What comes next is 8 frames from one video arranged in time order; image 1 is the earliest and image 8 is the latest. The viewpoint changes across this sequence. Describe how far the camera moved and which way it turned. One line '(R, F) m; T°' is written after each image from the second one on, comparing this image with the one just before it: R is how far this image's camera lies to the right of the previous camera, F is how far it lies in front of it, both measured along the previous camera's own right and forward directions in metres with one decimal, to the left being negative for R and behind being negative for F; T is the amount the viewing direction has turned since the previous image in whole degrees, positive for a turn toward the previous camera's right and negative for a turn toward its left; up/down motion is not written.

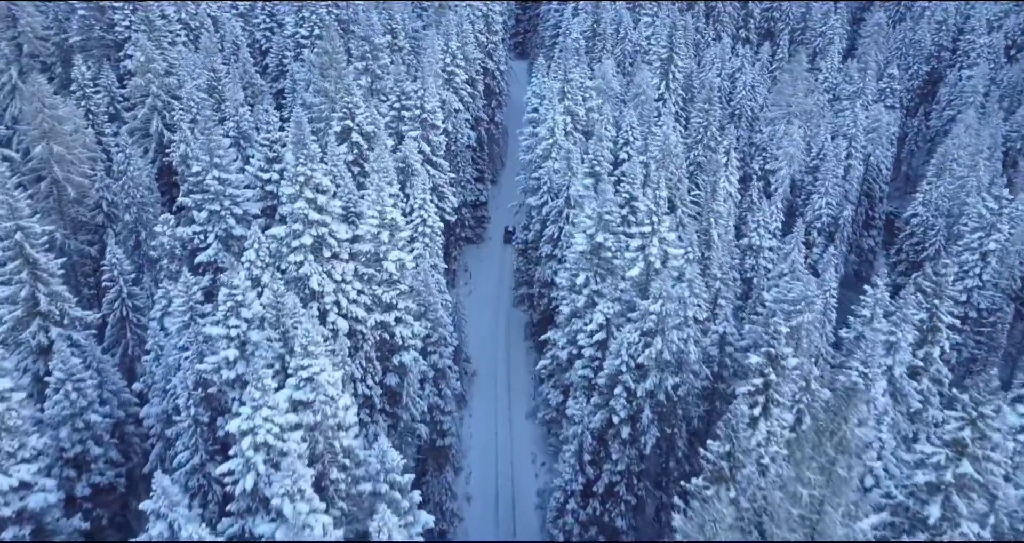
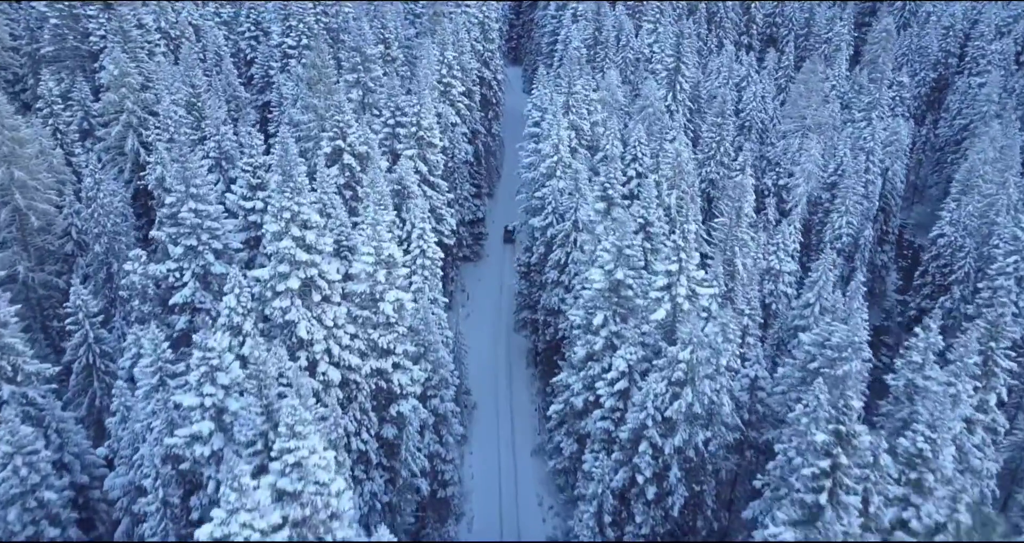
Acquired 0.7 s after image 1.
(-0.7, +2.7) m; +1°
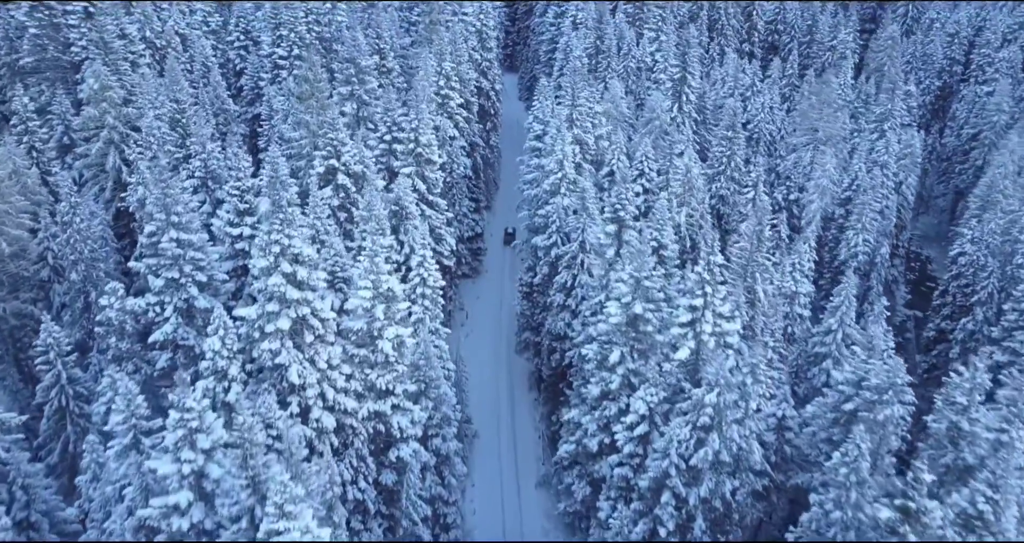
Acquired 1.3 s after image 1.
(-0.5, +1.9) m; +1°
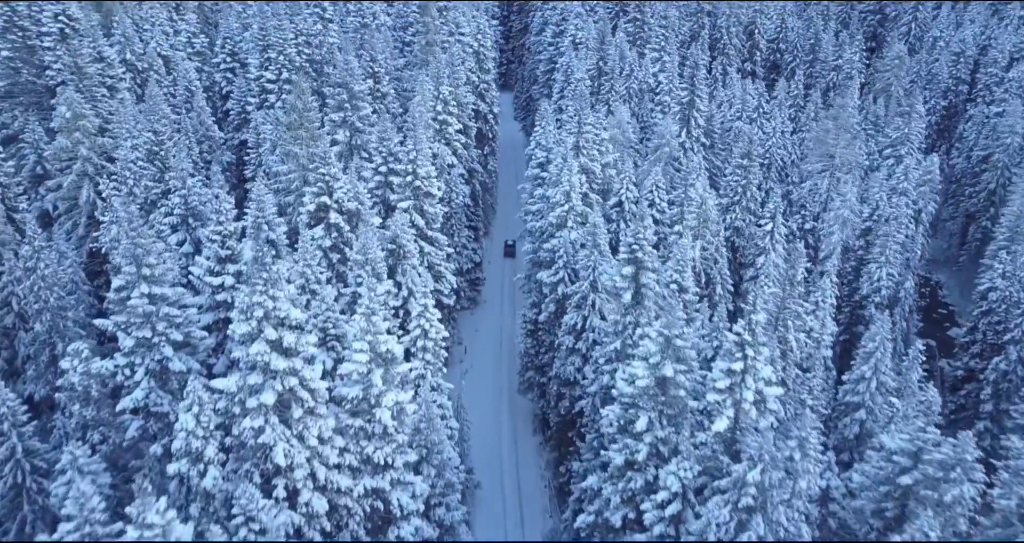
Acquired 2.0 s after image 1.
(-0.7, +2.5) m; +1°
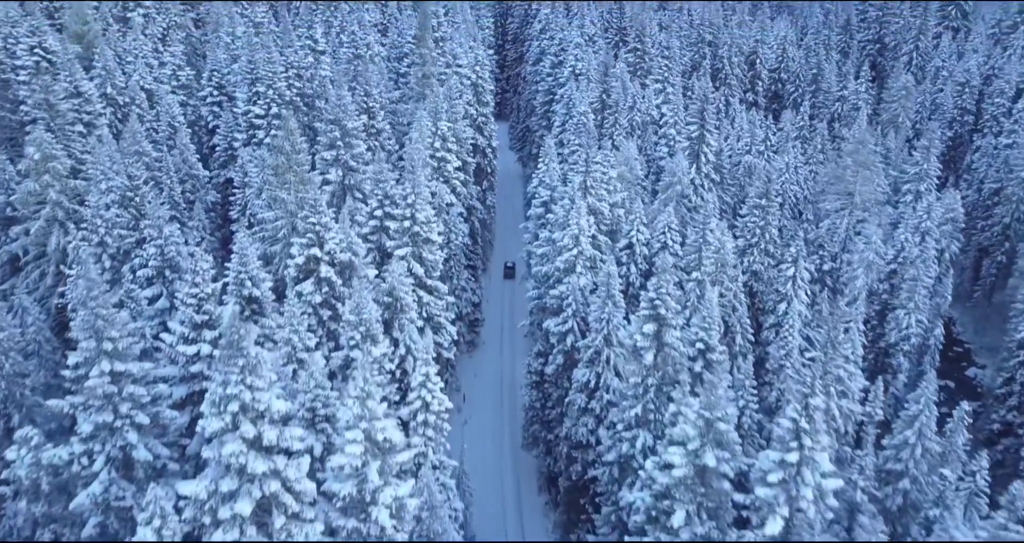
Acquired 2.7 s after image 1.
(-0.6, +2.6) m; +1°
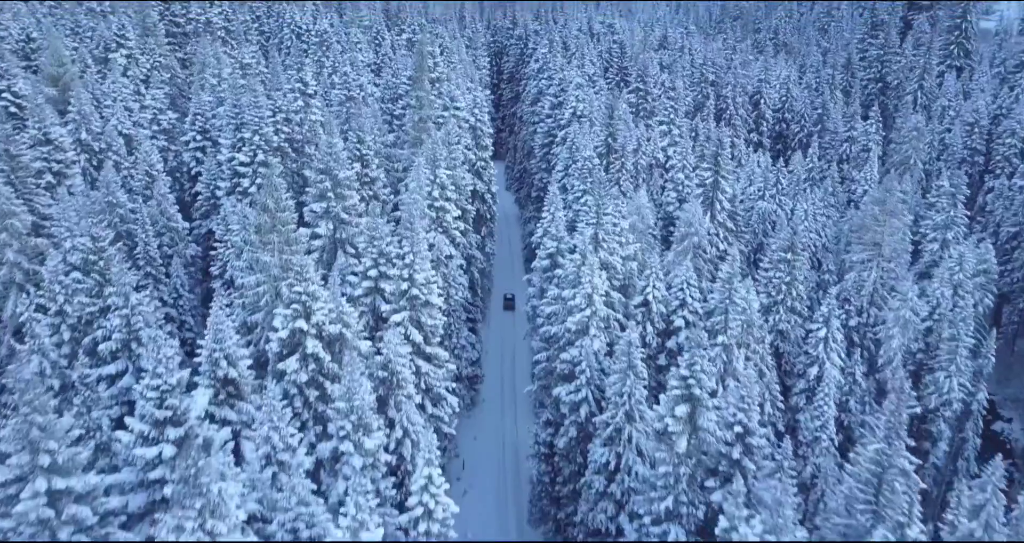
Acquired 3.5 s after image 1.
(-0.7, +3.0) m; +1°
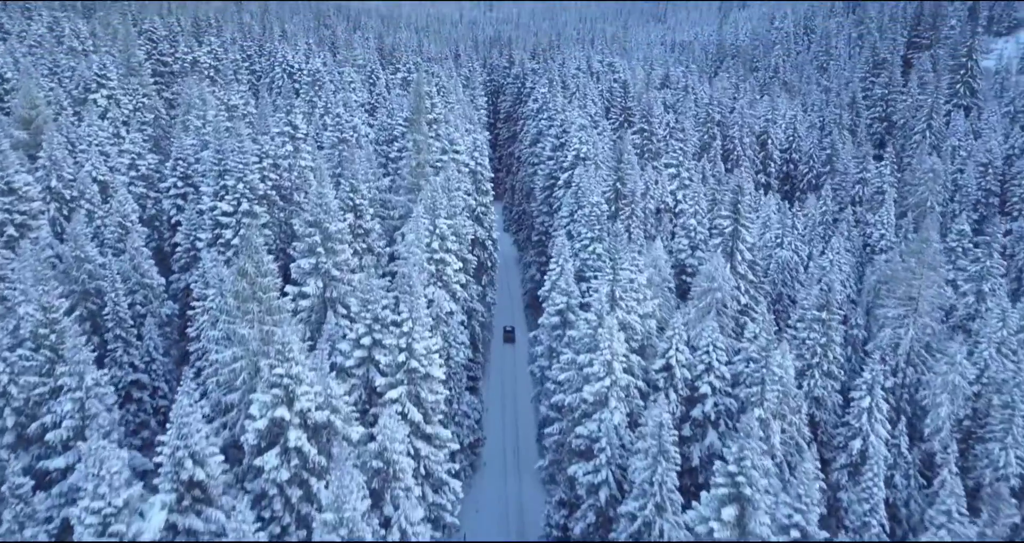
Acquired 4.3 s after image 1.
(-0.7, +3.1) m; +1°
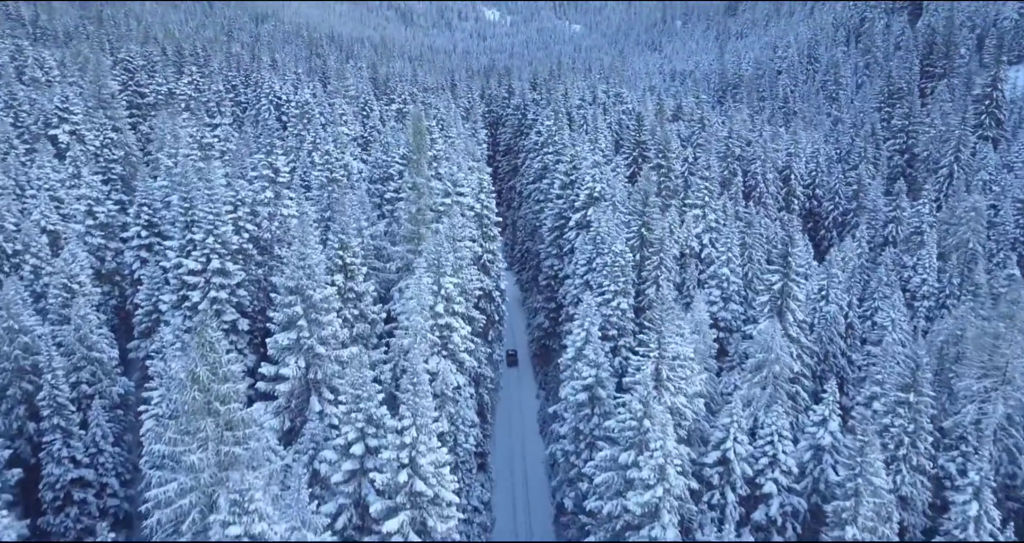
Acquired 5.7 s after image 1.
(-1.1, +5.4) m; +1°
